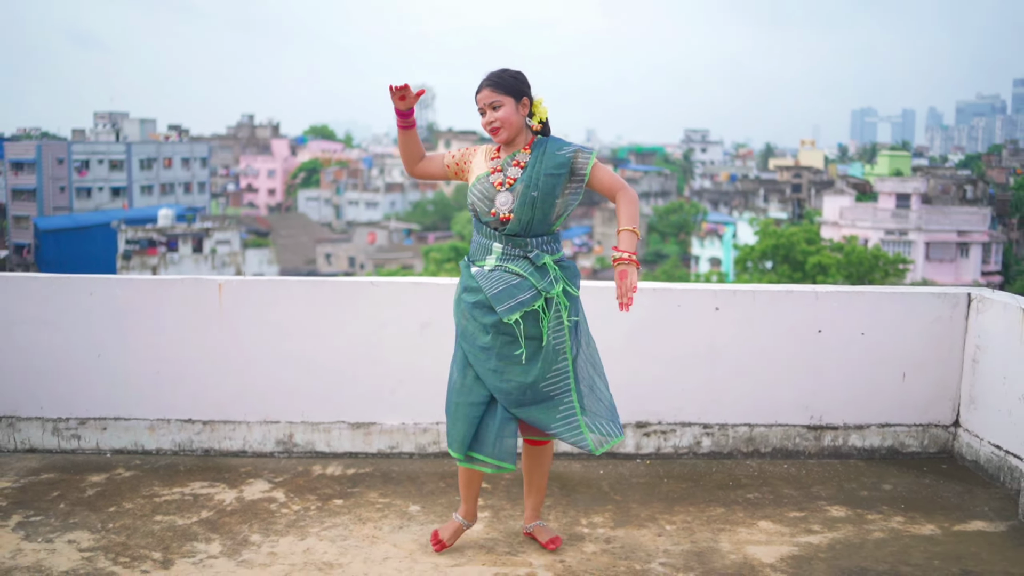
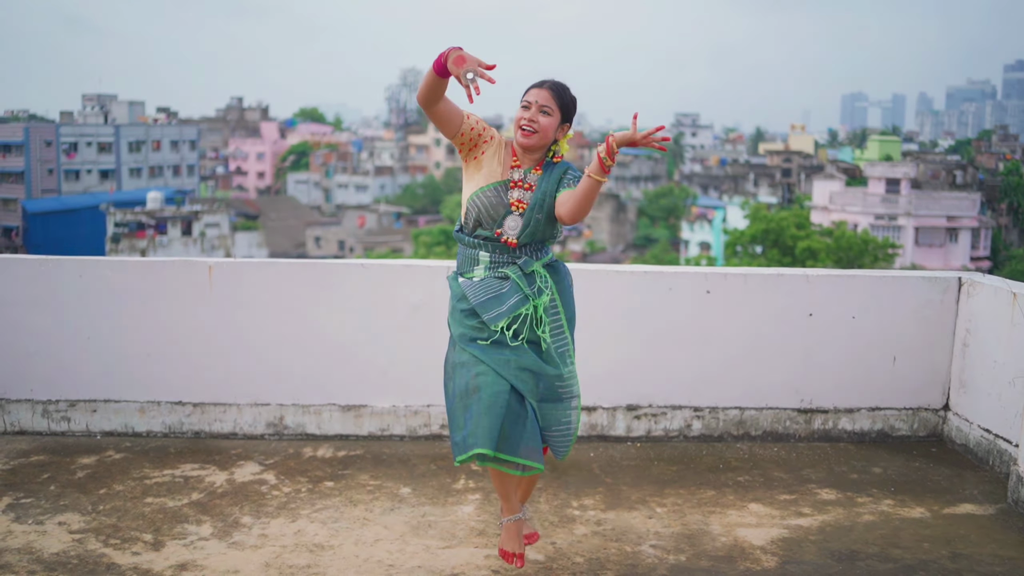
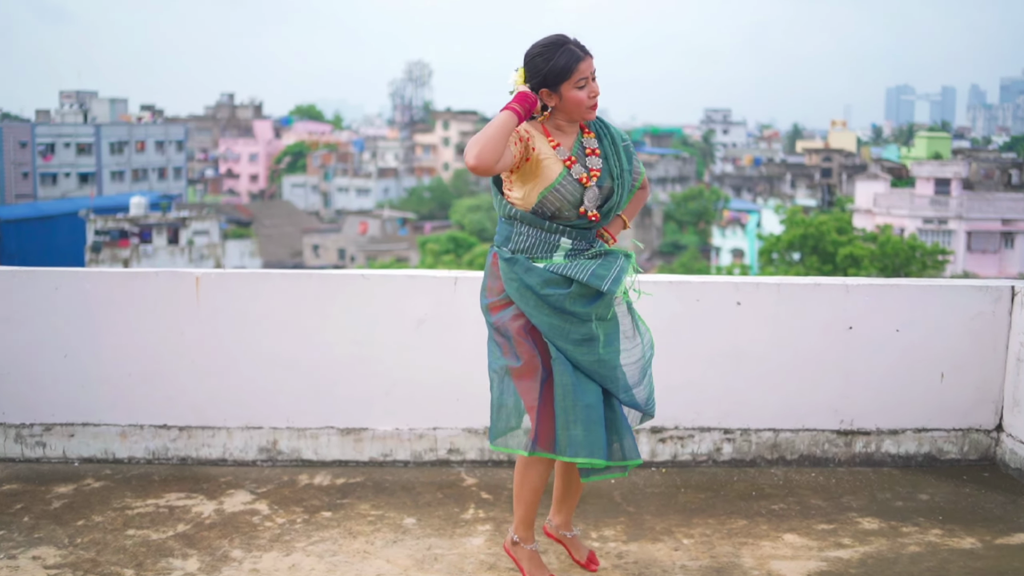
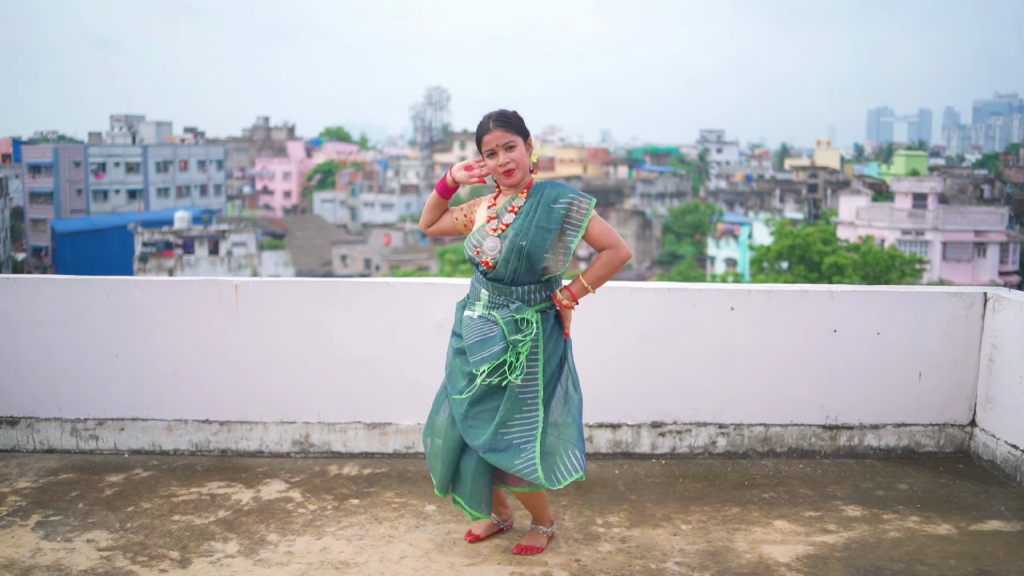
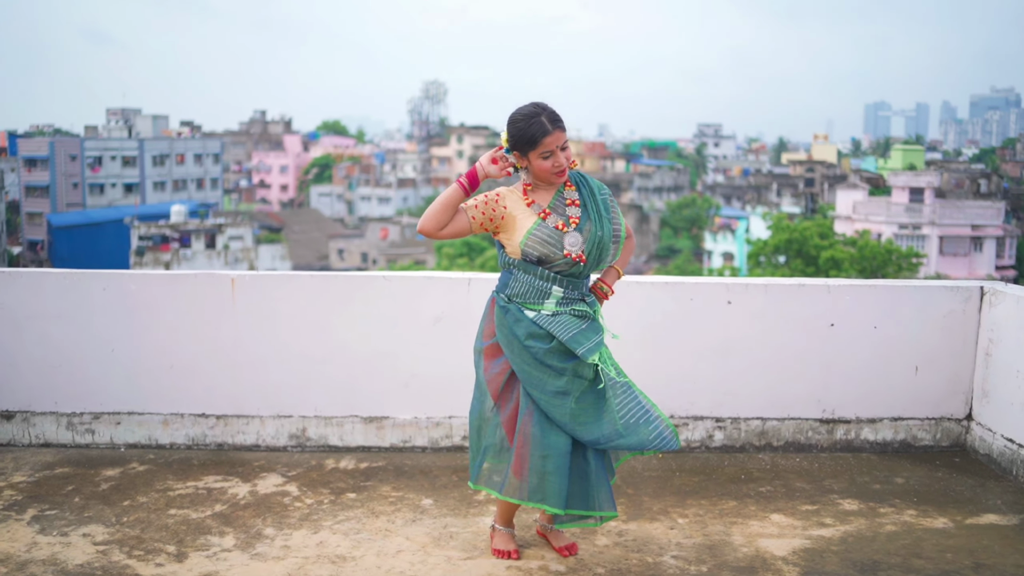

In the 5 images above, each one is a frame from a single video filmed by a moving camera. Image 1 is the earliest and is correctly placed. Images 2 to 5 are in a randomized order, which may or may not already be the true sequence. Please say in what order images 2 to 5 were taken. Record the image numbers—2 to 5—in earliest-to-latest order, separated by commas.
4, 5, 3, 2
